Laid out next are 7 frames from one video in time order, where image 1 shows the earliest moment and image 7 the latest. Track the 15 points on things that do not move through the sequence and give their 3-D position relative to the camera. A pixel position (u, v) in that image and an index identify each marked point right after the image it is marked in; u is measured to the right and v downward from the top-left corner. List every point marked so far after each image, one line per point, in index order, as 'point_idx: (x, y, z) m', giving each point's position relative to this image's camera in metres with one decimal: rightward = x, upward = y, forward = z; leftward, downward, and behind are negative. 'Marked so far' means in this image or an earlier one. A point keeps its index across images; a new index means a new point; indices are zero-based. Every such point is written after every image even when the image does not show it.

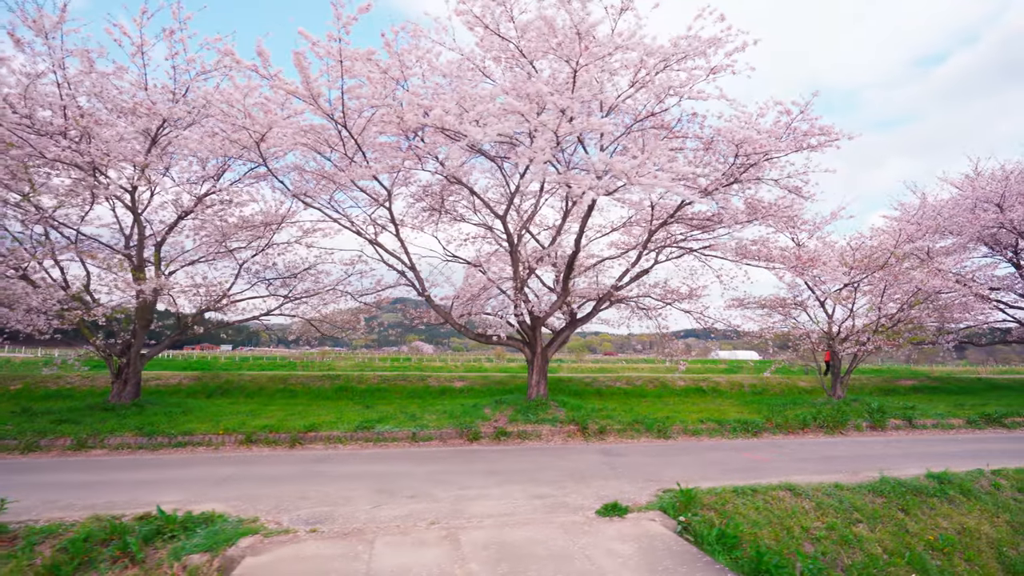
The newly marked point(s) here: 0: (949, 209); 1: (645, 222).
0: (+17.5, +3.1, +19.5) m
1: (+4.1, +2.0, +15.3) m
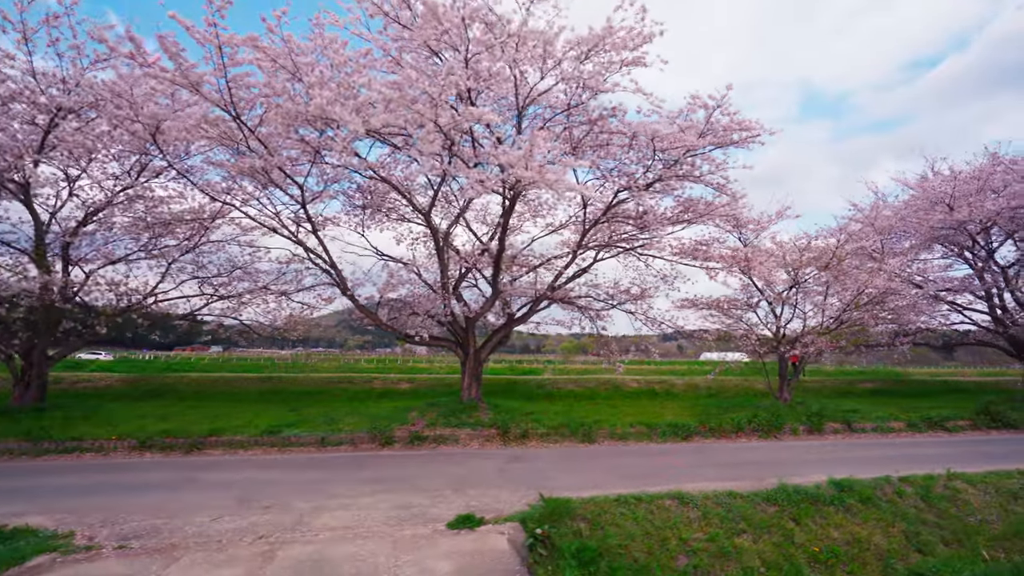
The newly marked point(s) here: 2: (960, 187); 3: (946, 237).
0: (+15.4, +3.1, +19.3) m
1: (+2.0, +2.0, +14.9) m
2: (+16.9, +3.8, +18.6) m
3: (+16.6, +2.0, +18.7) m
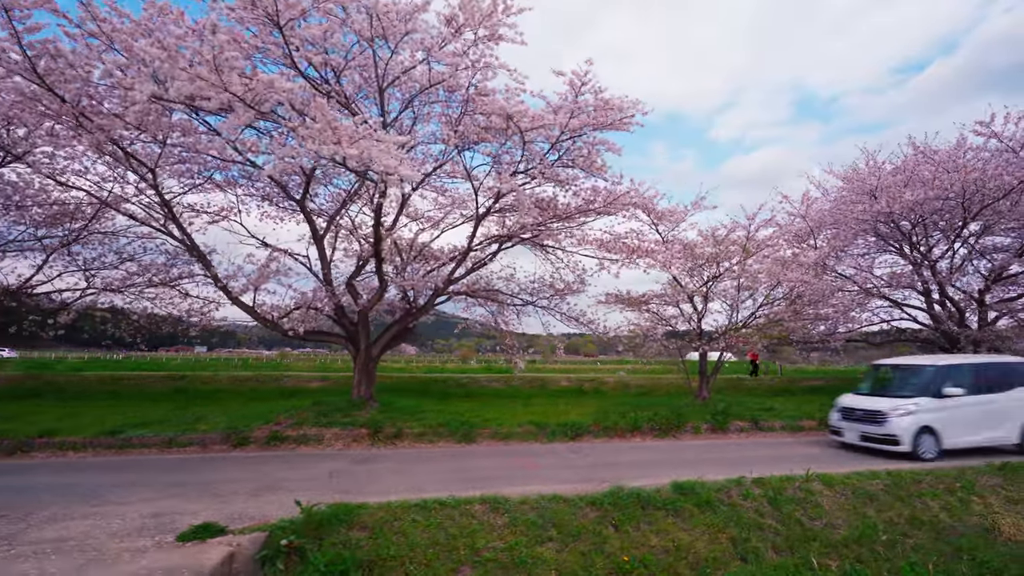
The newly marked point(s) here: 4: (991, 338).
0: (+12.2, +3.3, +18.9) m
1: (-1.0, +2.2, +14.2) m
2: (+13.8, +4.0, +18.1) m
3: (+13.5, +2.2, +18.3) m
4: (+18.5, -1.9, +18.9) m
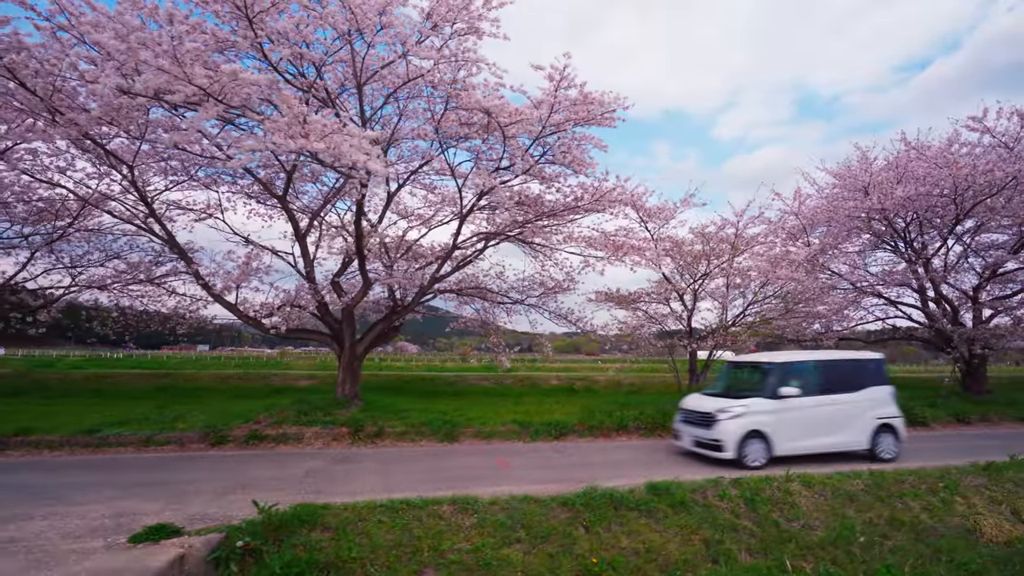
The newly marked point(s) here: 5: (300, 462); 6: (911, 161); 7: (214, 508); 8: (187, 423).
0: (+11.8, +3.4, +18.7) m
1: (-1.4, +2.3, +14.1) m
2: (+13.4, +4.1, +17.9) m
3: (+13.1, +2.3, +18.1) m
4: (+18.1, -1.8, +18.7) m
5: (-4.0, -3.3, +9.4) m
6: (+14.5, +4.6, +17.8) m
7: (-3.9, -2.9, +6.4) m
8: (-7.6, -3.1, +11.4) m
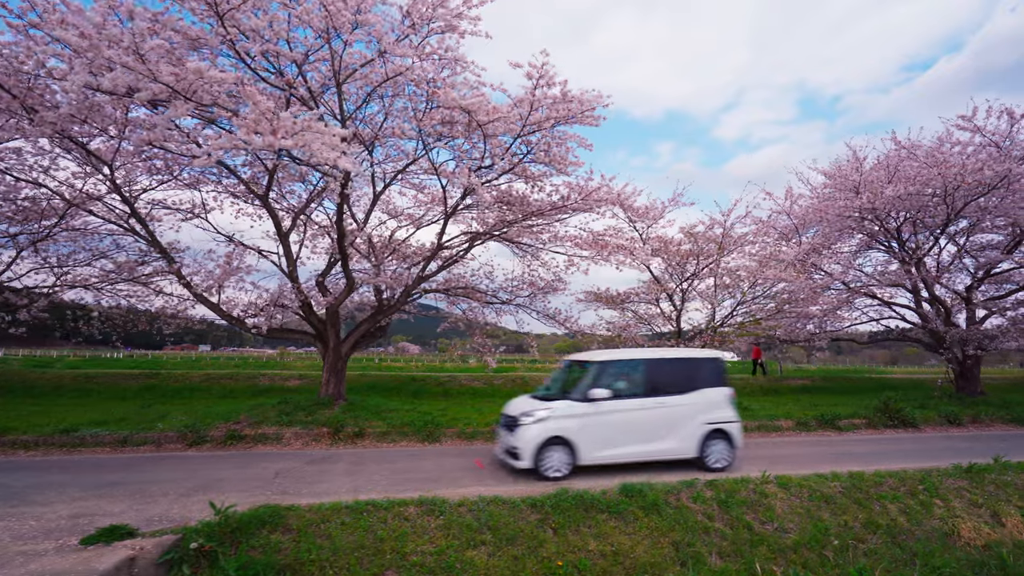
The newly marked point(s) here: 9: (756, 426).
0: (+11.4, +3.4, +18.6) m
1: (-1.9, +2.3, +14.0) m
2: (+13.0, +4.1, +17.8) m
3: (+12.7, +2.2, +18.0) m
4: (+17.7, -1.9, +18.5) m
5: (-4.5, -3.3, +9.3) m
6: (+14.1, +4.6, +17.6) m
7: (-4.4, -2.9, +6.3) m
8: (-8.0, -3.1, +11.3) m
9: (+7.0, -4.0, +14.0) m
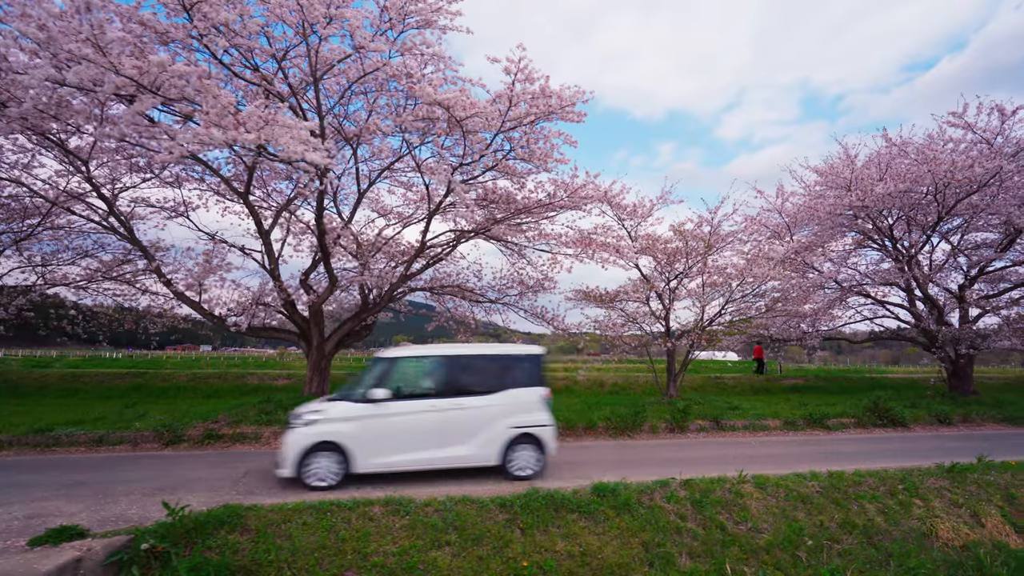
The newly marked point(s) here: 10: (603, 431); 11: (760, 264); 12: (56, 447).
0: (+11.0, +3.4, +18.4) m
1: (-2.3, +2.3, +13.9) m
2: (+12.6, +4.2, +17.7) m
3: (+12.2, +2.3, +17.8) m
4: (+17.3, -1.8, +18.4) m
5: (-4.9, -3.3, +9.2) m
6: (+13.7, +4.7, +17.5) m
7: (-4.8, -2.8, +6.2) m
8: (-8.4, -3.1, +11.2) m
9: (+6.6, -3.9, +13.9) m
10: (+2.4, -3.8, +12.8) m
11: (+8.4, +0.8, +16.6) m
12: (-9.3, -3.3, +10.1) m
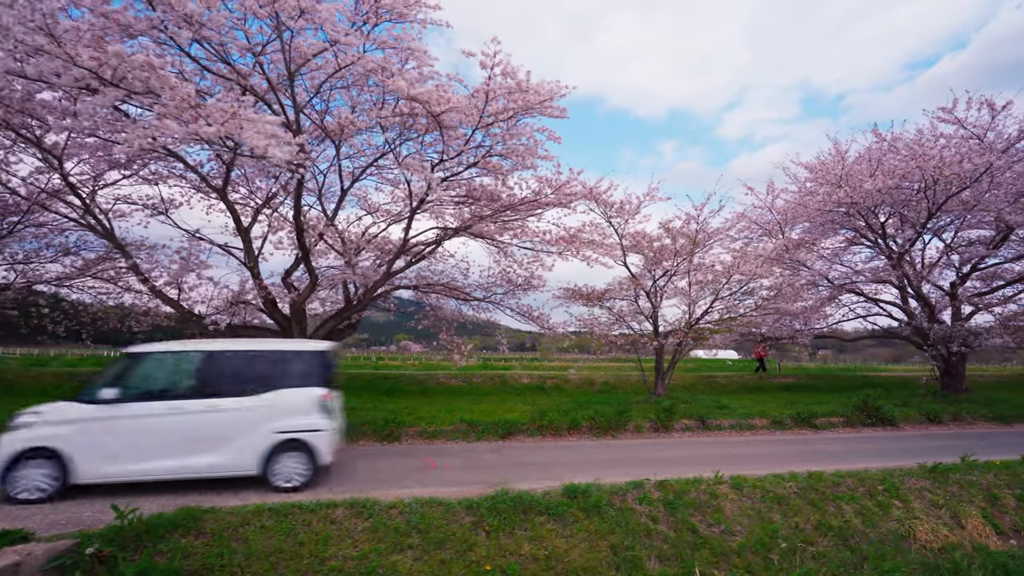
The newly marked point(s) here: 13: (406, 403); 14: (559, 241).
0: (+10.5, +3.5, +18.3) m
1: (-2.8, +2.4, +13.8) m
2: (+12.1, +4.2, +17.5) m
3: (+11.8, +2.4, +17.7) m
4: (+16.8, -1.7, +18.2) m
5: (-5.4, -3.2, +9.0) m
6: (+13.2, +4.7, +17.3) m
7: (-5.3, -2.8, +6.1) m
8: (-8.9, -3.0, +11.1) m
9: (+6.1, -3.8, +13.8) m
10: (+1.9, -3.7, +12.6) m
11: (+8.0, +0.9, +16.4) m
12: (-9.8, -3.2, +9.9) m
13: (-3.1, -3.5, +14.7) m
14: (+1.5, +1.5, +15.5) m
